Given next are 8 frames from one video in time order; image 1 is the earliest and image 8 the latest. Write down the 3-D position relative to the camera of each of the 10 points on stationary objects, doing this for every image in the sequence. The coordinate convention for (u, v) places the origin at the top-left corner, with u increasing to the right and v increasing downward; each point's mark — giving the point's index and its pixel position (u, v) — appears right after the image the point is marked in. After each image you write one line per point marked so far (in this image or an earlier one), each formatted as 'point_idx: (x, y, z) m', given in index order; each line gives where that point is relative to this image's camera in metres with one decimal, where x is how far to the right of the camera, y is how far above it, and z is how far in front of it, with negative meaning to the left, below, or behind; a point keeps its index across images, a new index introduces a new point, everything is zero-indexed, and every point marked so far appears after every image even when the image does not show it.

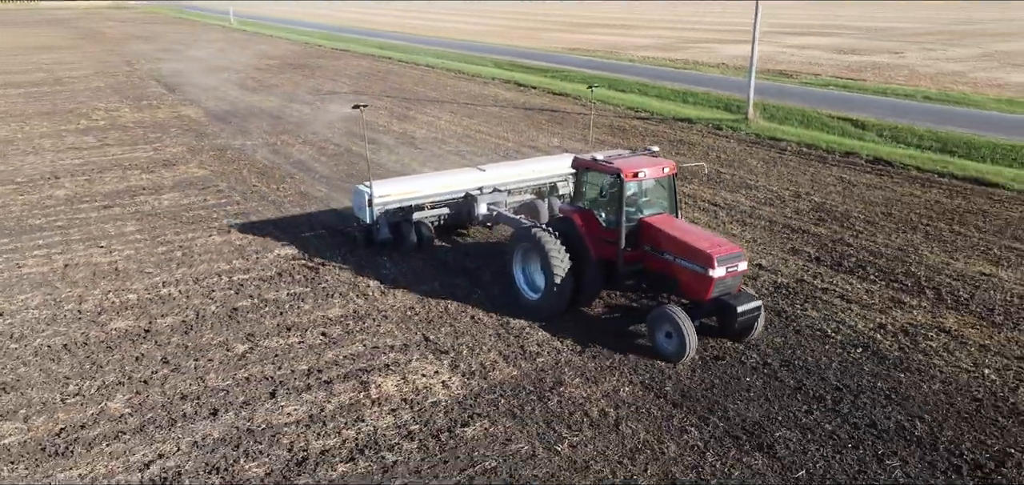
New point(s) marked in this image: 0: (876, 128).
0: (+8.1, +2.6, +18.3) m
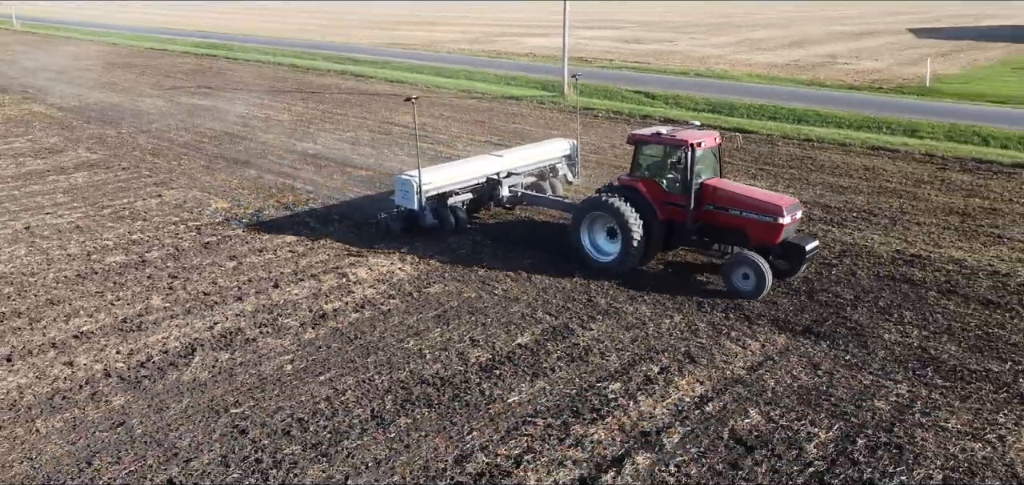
0: (+4.2, +4.0, +22.9) m
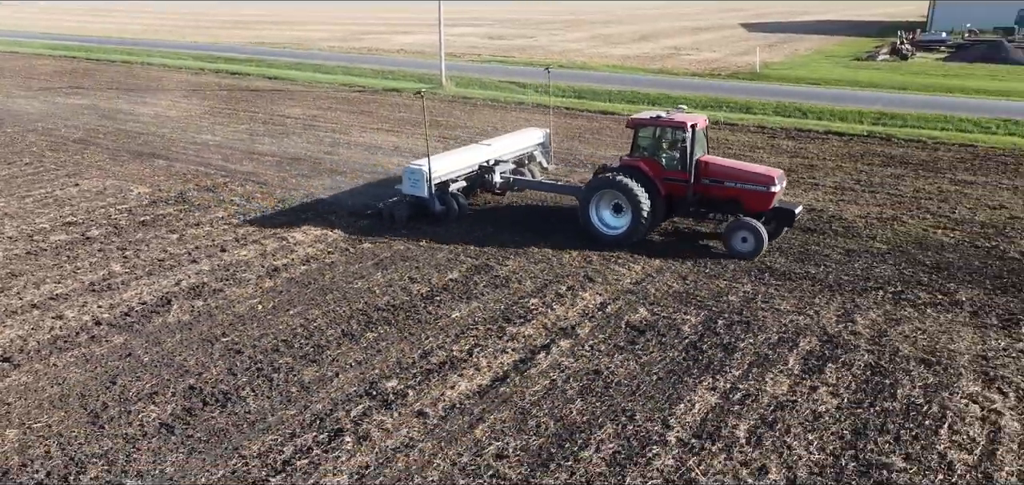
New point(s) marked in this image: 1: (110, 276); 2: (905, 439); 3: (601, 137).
0: (+0.6, +4.8, +25.2) m
1: (-5.0, -0.4, +10.2) m
2: (+3.1, -1.6, +6.5) m
3: (+2.0, +2.4, +18.8) m
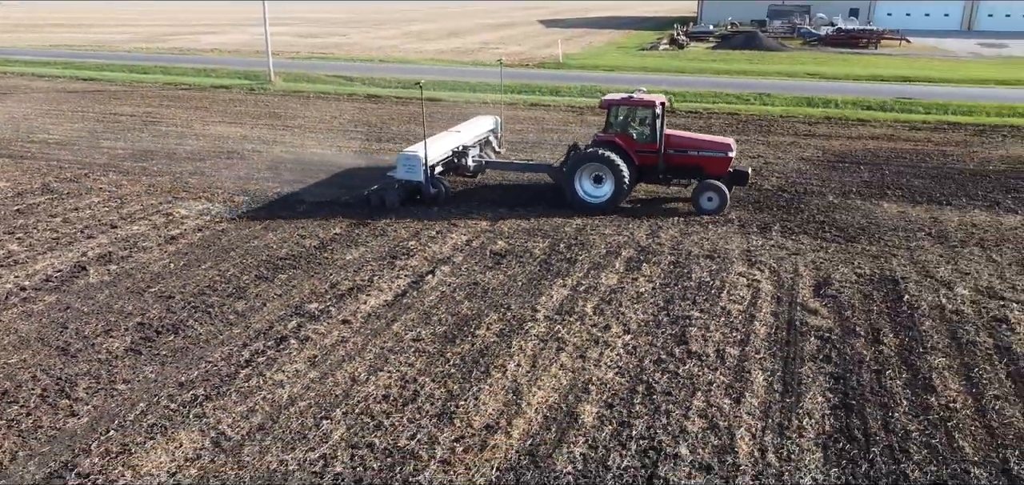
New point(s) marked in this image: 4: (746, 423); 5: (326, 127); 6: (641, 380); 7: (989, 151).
0: (-5.0, +5.3, +26.8) m
1: (-6.7, -0.2, +11.0) m
2: (+2.1, -0.7, +9.2) m
3: (-2.0, +3.1, +20.9) m
4: (+1.9, -1.5, +6.7) m
5: (-4.6, +2.8, +20.0) m
6: (+1.2, -1.3, +7.5) m
7: (+9.5, +1.8, +16.2) m
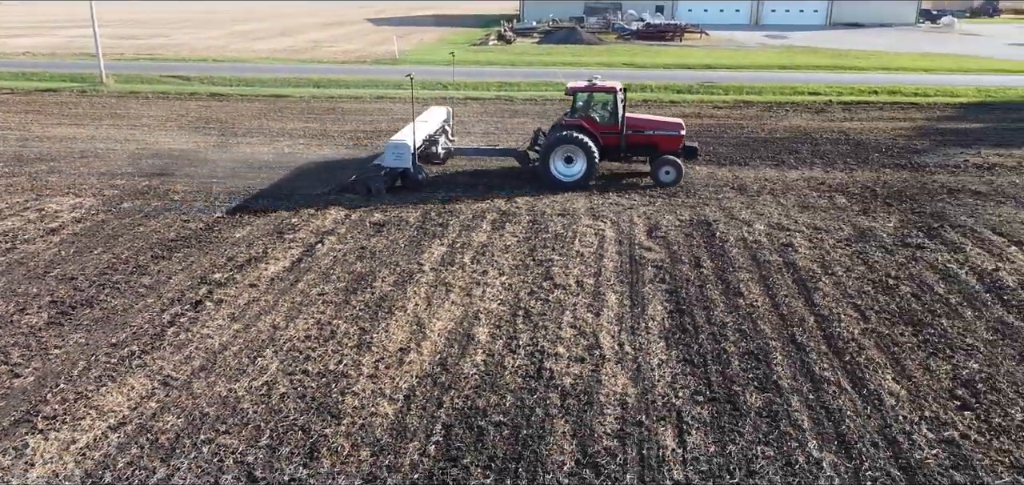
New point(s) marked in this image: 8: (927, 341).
0: (-10.3, +5.3, +26.7) m
1: (-8.4, -0.2, +10.9) m
2: (+0.6, -0.1, +11.0) m
3: (-6.1, +3.4, +21.5) m
4: (+1.0, -0.9, +8.5) m
5: (-8.3, +2.9, +20.1) m
6: (+0.1, -0.7, +9.1) m
7: (+6.2, +2.8, +19.3) m
8: (+4.2, -1.0, +8.2) m
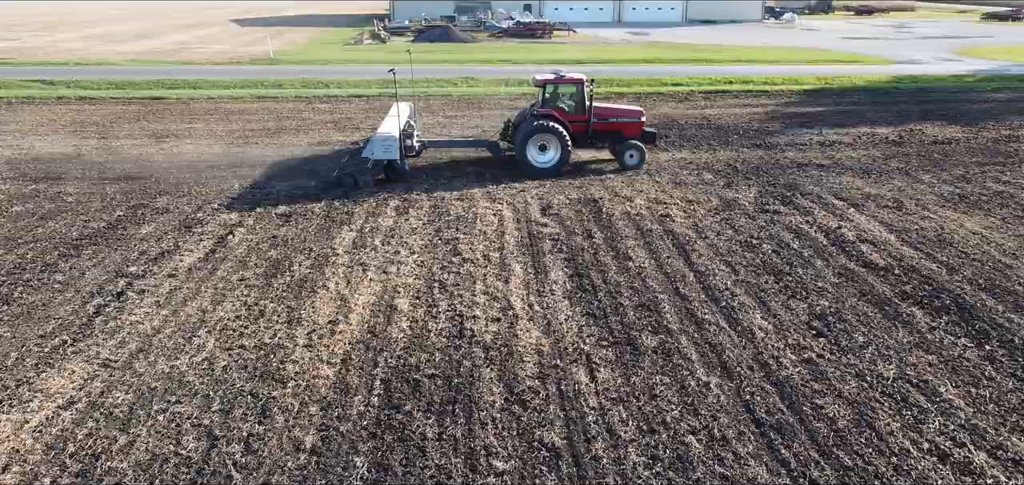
0: (-14.1, +5.0, +25.7) m
1: (-9.7, -0.3, +10.4) m
2: (-0.7, +0.2, +11.8) m
3: (-9.1, +3.3, +21.3) m
4: (0.0, -0.6, +9.5) m
5: (-11.1, +2.7, +19.5) m
6: (-0.9, -0.5, +9.9) m
7: (+3.4, +3.4, +20.9) m
8: (+3.2, -0.5, +9.6) m
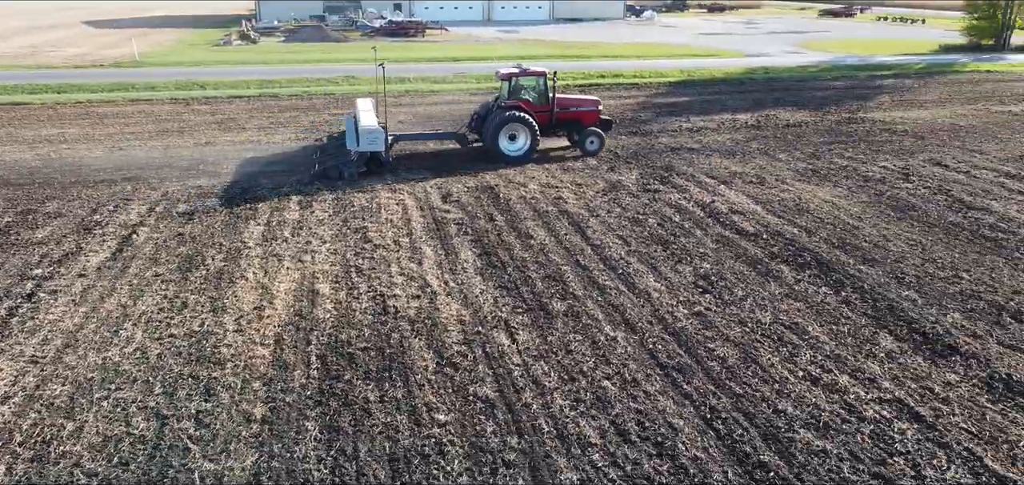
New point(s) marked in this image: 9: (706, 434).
0: (-17.7, +4.5, +24.0) m
1: (-10.7, -0.6, +9.5) m
2: (-2.2, +0.4, +12.3) m
3: (-12.0, +3.0, +20.3) m
4: (-1.0, -0.4, +10.1) m
5: (-13.7, +2.3, +18.3) m
6: (-2.0, -0.3, +10.4) m
7: (+0.4, +3.7, +21.9) m
8: (+2.1, -0.1, +10.7) m
9: (+1.6, -1.5, +6.6) m
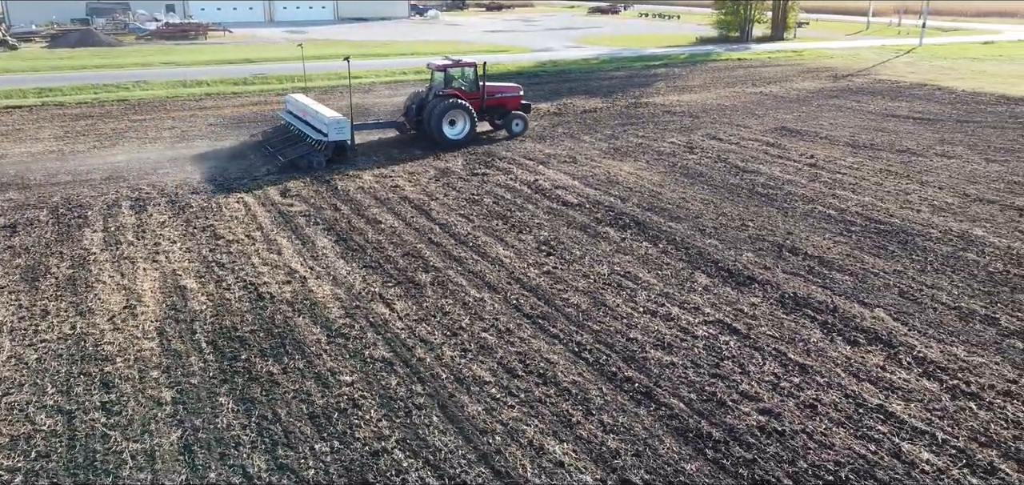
0: (-22.8, +3.1, +19.8) m
1: (-12.1, -1.2, +7.6) m
2: (-4.6, +0.4, +12.4) m
3: (-16.3, +2.2, +17.7) m
4: (-2.8, -0.2, +10.6) m
5: (-17.3, +1.4, +15.3) m
6: (-3.9, -0.2, +10.6) m
7: (-4.8, +3.8, +22.3) m
8: (0.0, +0.2, +11.9) m
9: (+0.6, -1.2, +7.8) m
